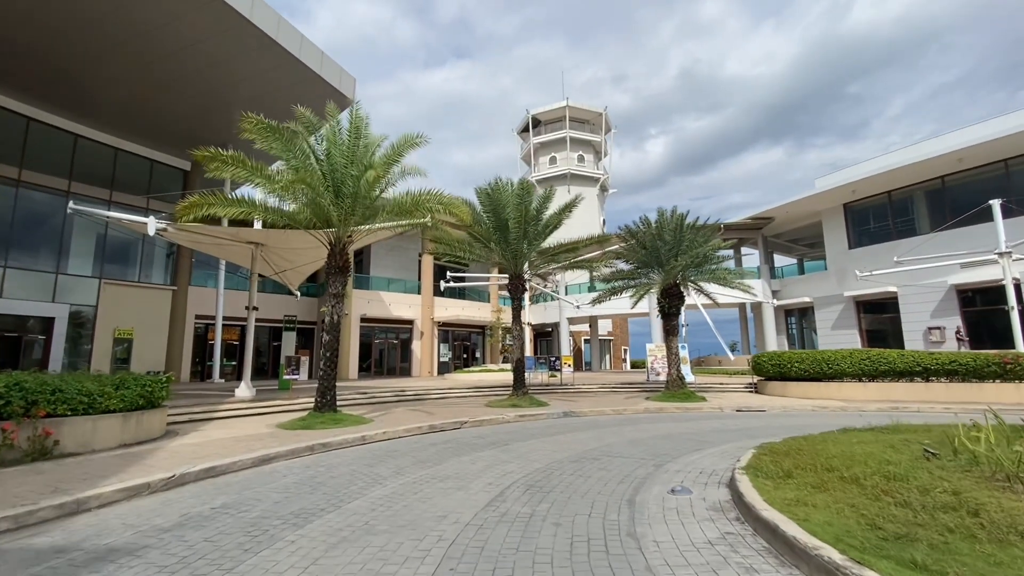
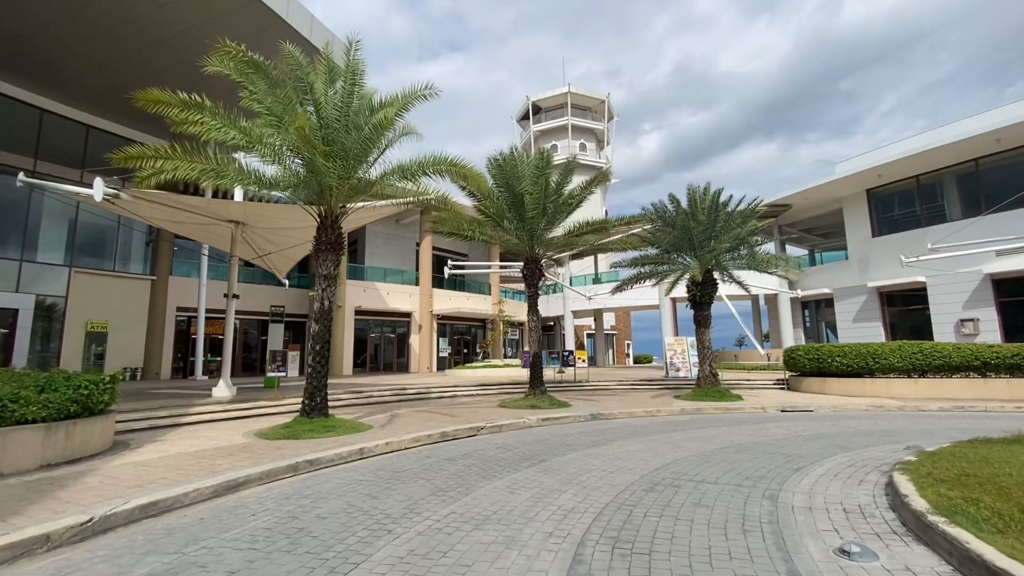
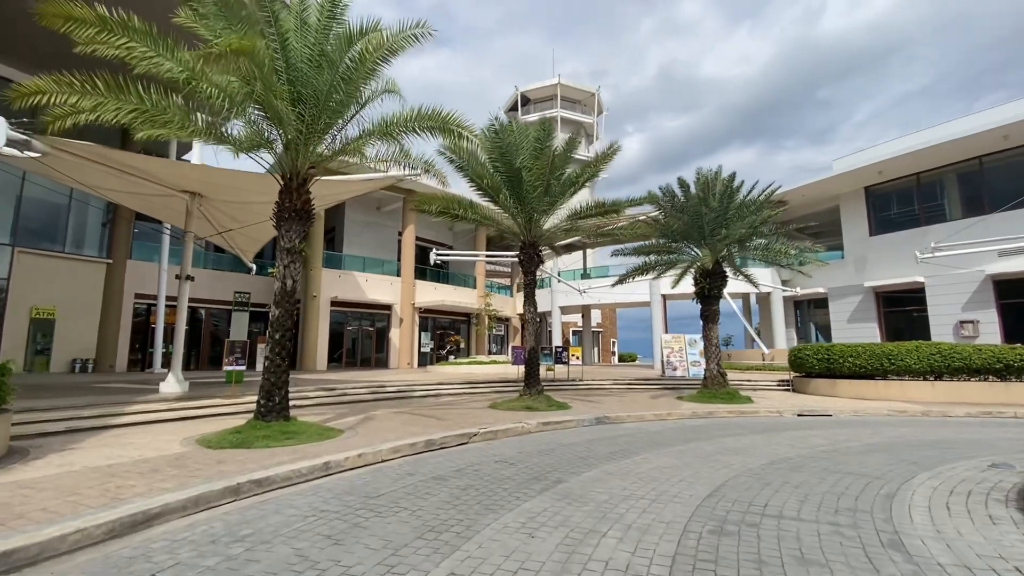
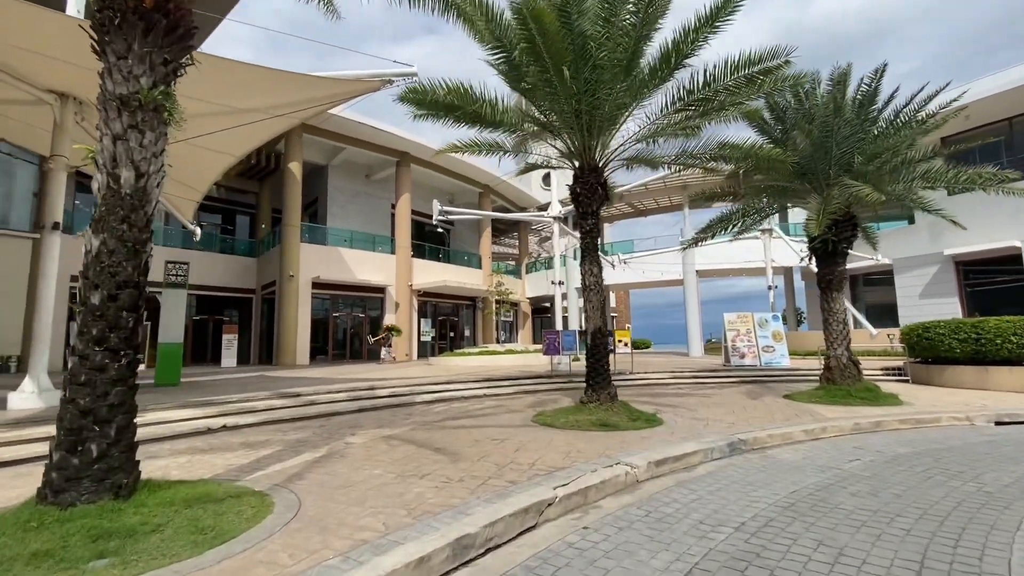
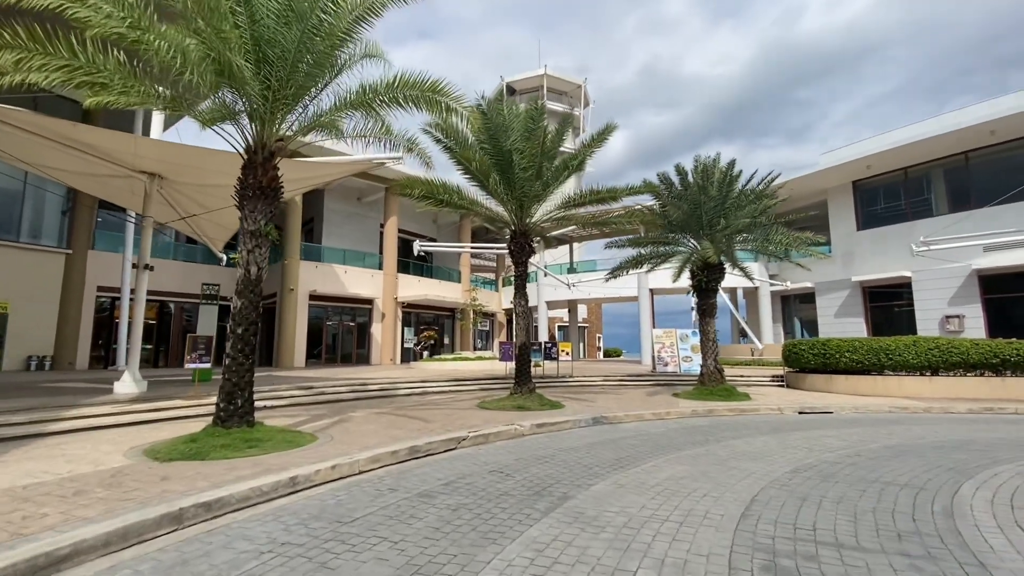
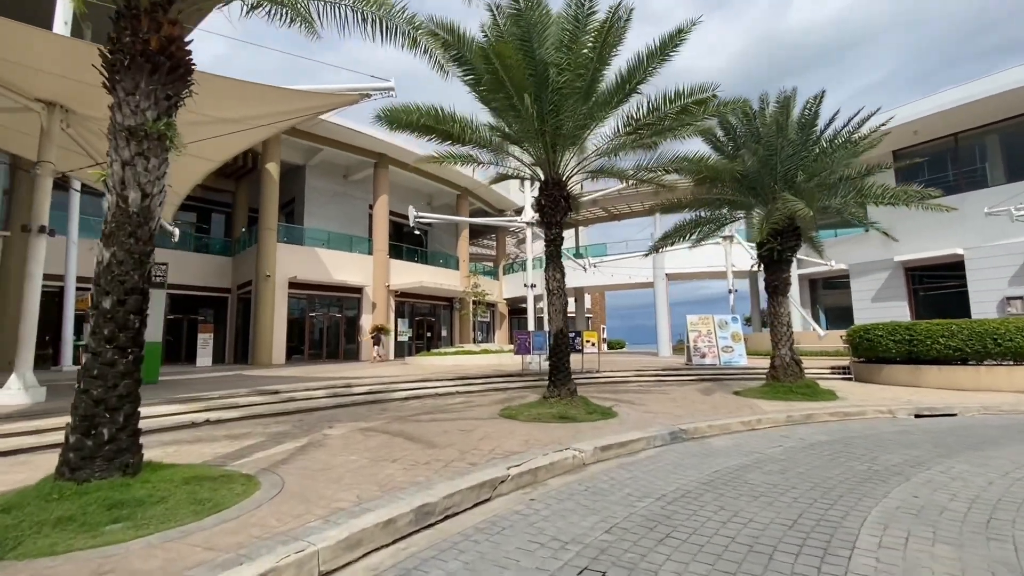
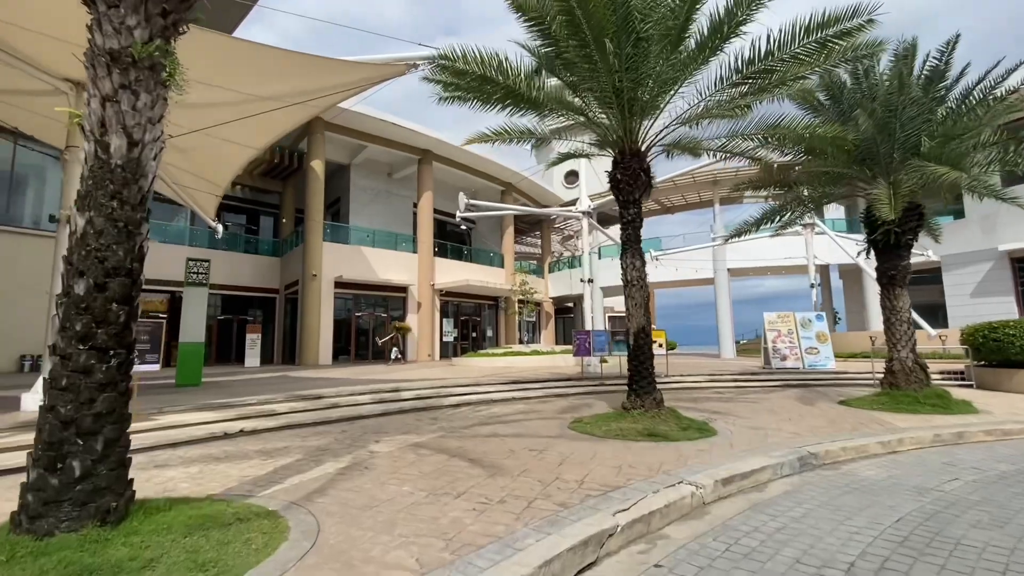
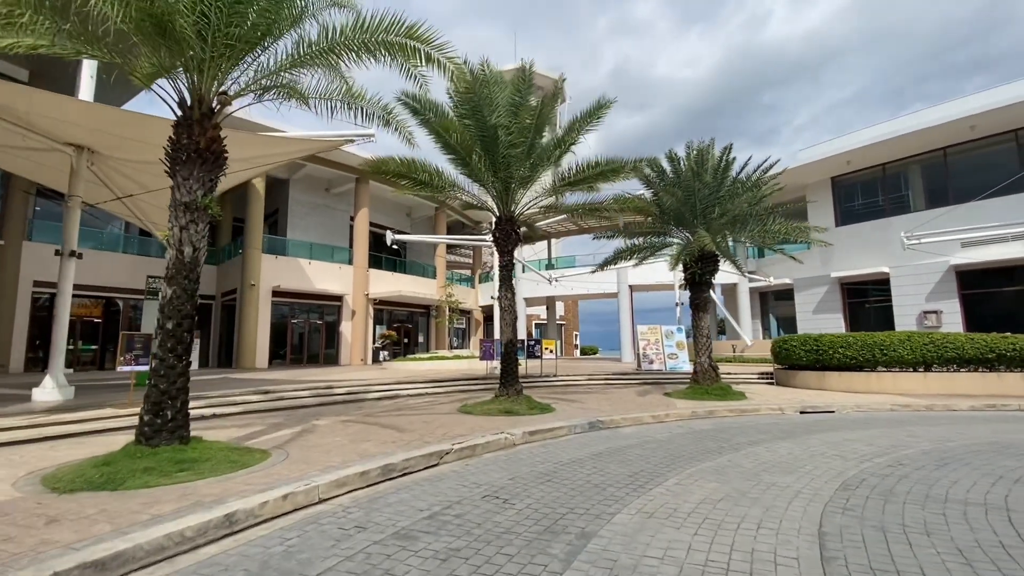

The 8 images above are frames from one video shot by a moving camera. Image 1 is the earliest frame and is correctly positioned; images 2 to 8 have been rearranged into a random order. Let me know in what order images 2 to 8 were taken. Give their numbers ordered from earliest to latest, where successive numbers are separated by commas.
2, 3, 5, 8, 6, 4, 7
